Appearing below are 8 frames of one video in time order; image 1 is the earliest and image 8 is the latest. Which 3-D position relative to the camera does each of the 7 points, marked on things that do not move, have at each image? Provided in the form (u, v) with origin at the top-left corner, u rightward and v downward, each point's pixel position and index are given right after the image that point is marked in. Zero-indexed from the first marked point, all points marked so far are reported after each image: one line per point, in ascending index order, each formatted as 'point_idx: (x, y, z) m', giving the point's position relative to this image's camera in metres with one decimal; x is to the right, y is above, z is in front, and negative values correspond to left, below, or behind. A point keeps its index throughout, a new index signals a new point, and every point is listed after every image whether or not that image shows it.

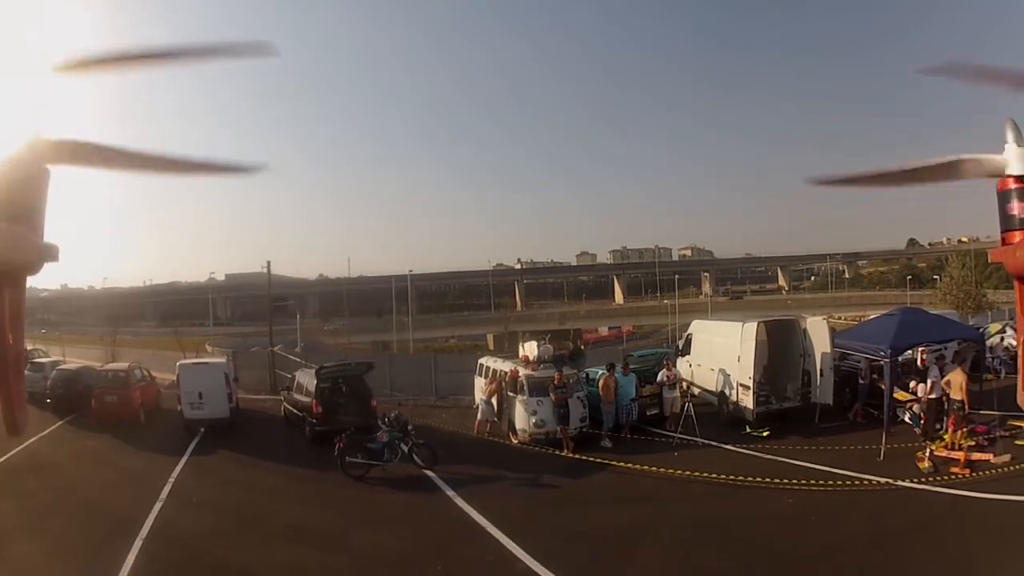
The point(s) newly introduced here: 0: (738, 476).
0: (+4.6, -3.6, +15.9) m
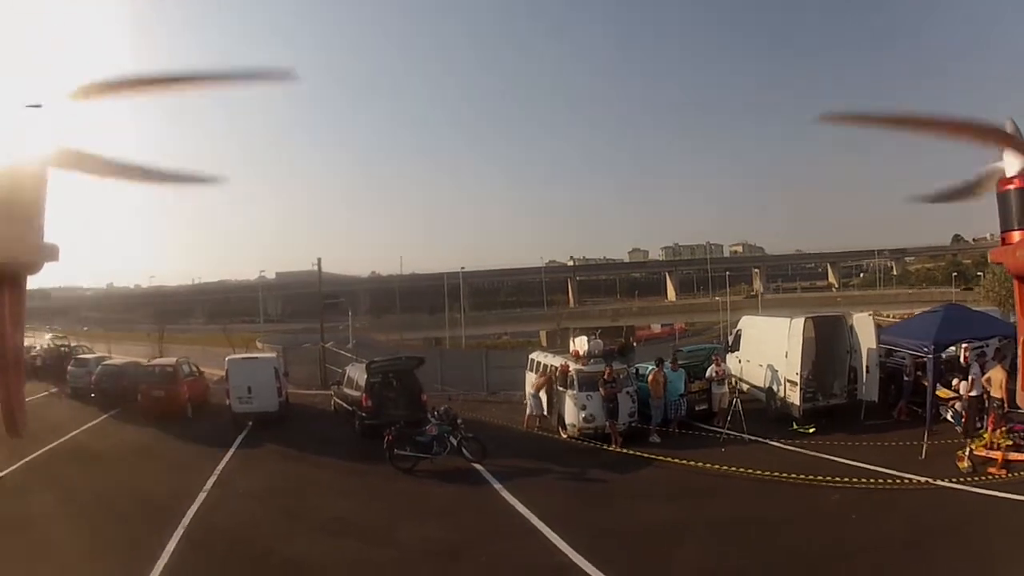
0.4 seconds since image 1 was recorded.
0: (+5.4, -3.6, +15.9) m
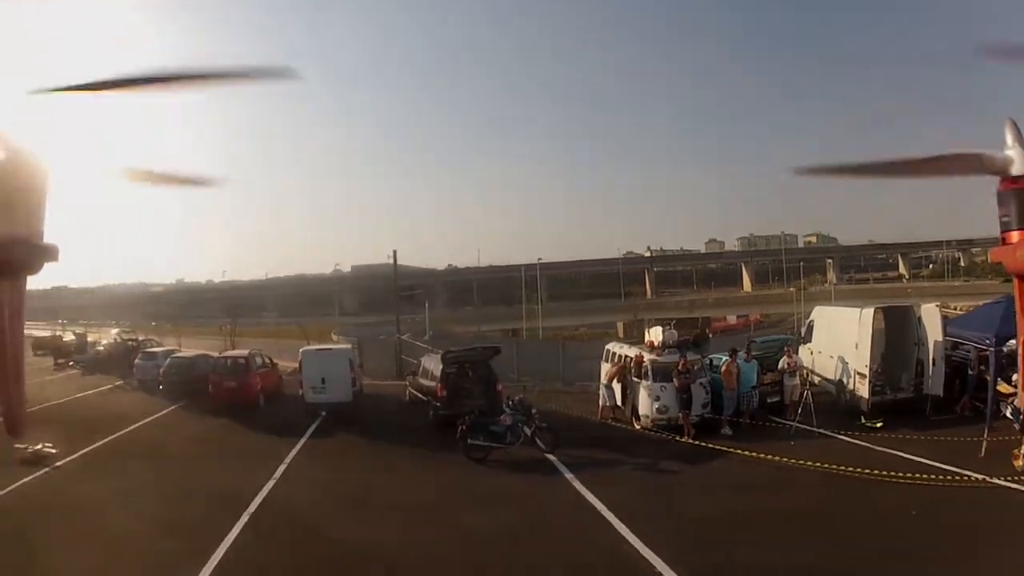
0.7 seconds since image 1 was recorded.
0: (+6.4, -3.4, +15.8) m
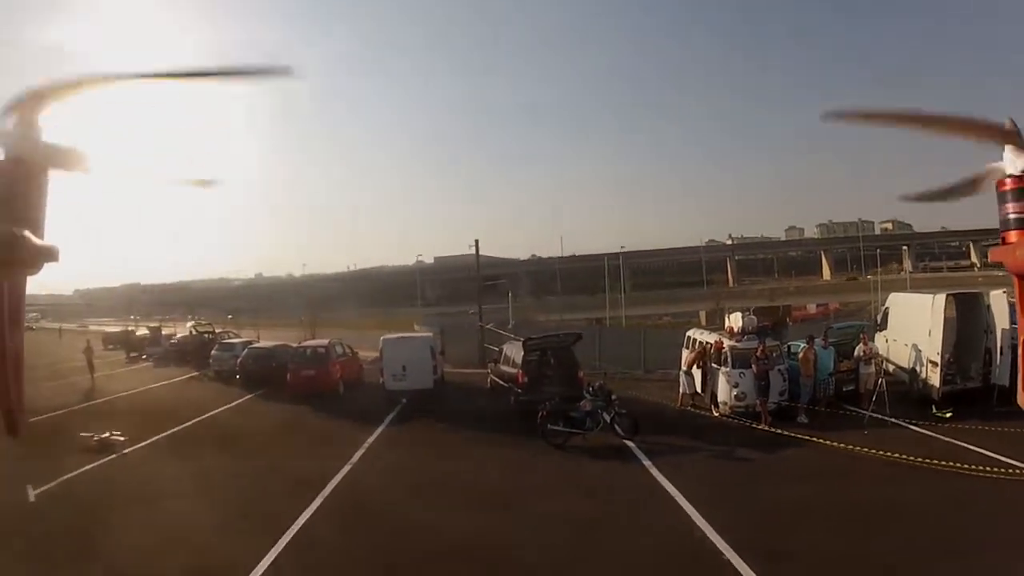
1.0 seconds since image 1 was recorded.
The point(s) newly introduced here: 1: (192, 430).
0: (+7.4, -3.2, +15.6) m
1: (-7.0, -3.3, +19.5) m
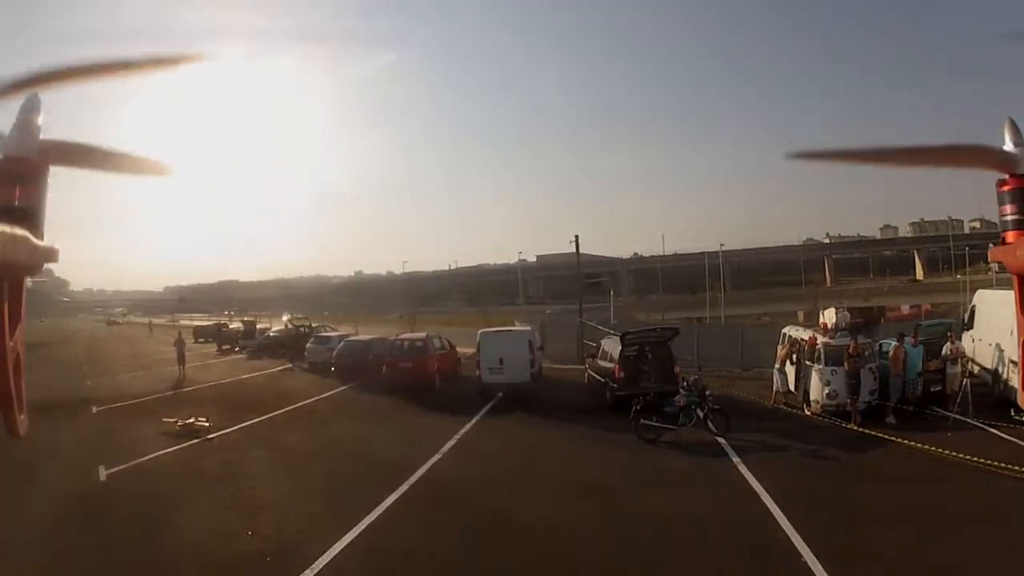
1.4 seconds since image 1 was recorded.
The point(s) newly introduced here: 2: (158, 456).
0: (+8.4, -3.2, +15.0) m
1: (-5.5, -3.2, +20.2) m
2: (-6.2, -3.1, +14.8) m
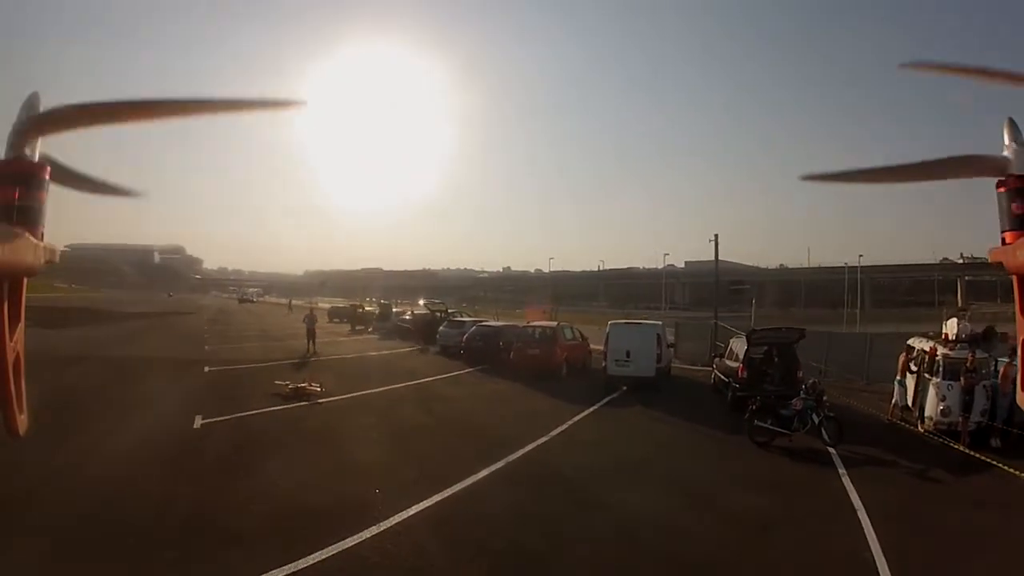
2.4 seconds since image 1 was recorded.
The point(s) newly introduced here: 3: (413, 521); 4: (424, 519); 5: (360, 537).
0: (+9.7, -3.6, +14.1) m
1: (-3.5, -2.7, +21.1) m
2: (-4.8, -2.5, +15.8) m
3: (-1.1, -2.5, +8.9) m
4: (-1.1, -2.5, +8.9) m
5: (-1.6, -2.5, +8.1) m
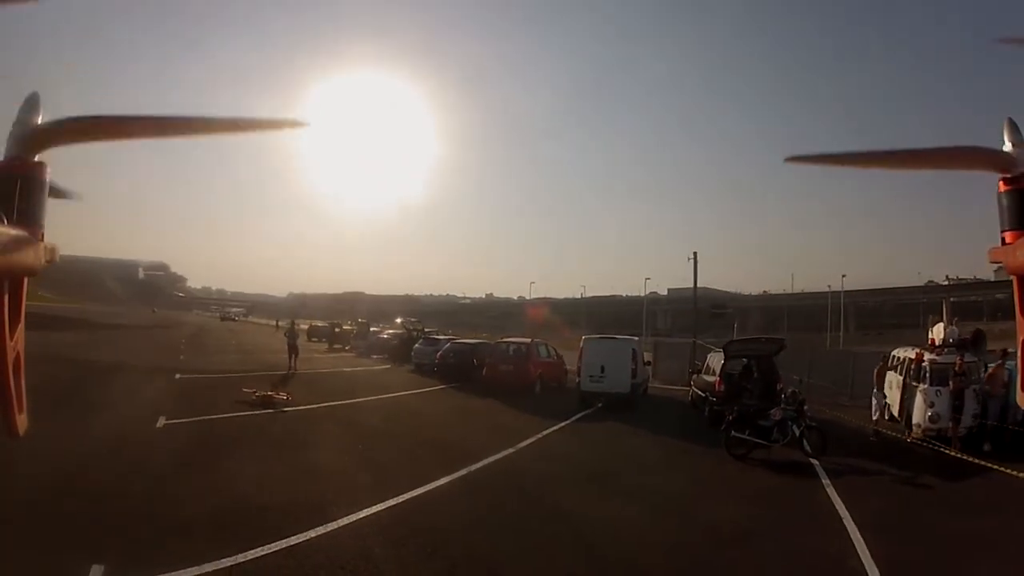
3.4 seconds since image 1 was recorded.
0: (+9.3, -3.7, +13.8) m
1: (-4.0, -2.8, +20.5) m
2: (-5.2, -2.5, +15.2) m
3: (-1.4, -2.4, +8.4) m
4: (-1.3, -2.4, +8.5) m
5: (-1.8, -2.3, +7.6) m
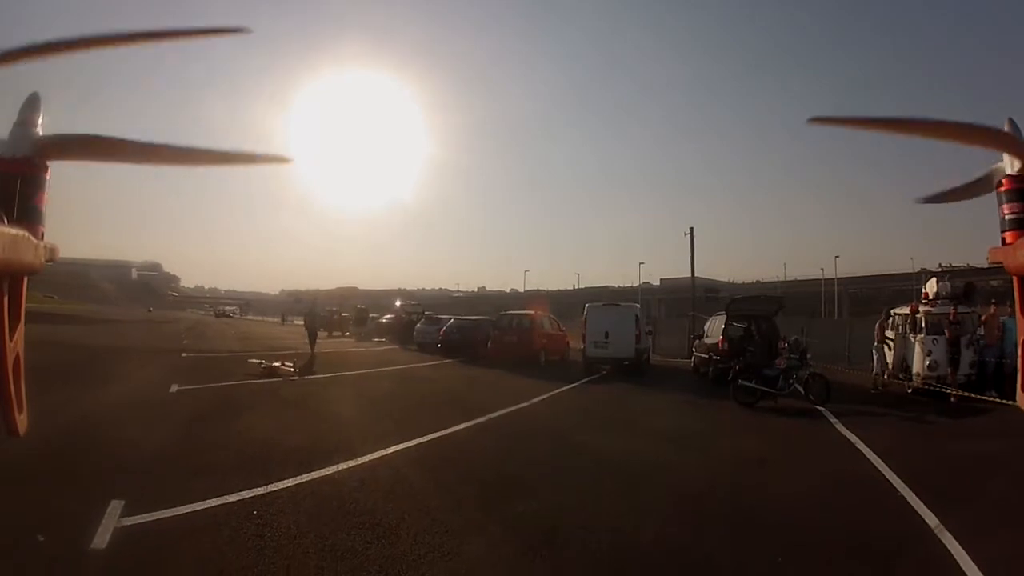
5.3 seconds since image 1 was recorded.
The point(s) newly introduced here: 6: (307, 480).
0: (+9.4, -2.9, +14.0) m
1: (-3.9, -2.2, +20.7) m
2: (-5.1, -2.0, +15.4) m
3: (-1.3, -1.8, +8.5) m
4: (-1.2, -1.8, +8.6) m
5: (-1.7, -1.8, +7.8) m
6: (-1.8, -1.8, +7.3) m
